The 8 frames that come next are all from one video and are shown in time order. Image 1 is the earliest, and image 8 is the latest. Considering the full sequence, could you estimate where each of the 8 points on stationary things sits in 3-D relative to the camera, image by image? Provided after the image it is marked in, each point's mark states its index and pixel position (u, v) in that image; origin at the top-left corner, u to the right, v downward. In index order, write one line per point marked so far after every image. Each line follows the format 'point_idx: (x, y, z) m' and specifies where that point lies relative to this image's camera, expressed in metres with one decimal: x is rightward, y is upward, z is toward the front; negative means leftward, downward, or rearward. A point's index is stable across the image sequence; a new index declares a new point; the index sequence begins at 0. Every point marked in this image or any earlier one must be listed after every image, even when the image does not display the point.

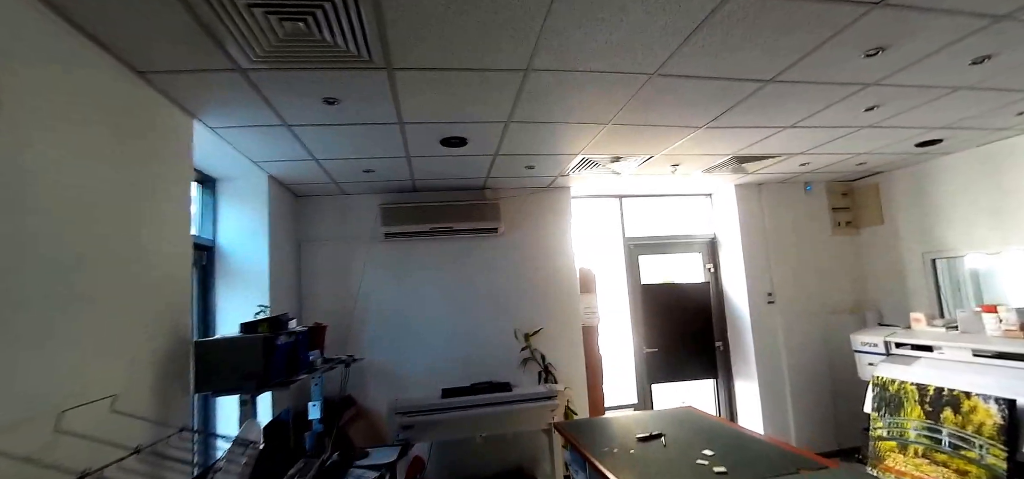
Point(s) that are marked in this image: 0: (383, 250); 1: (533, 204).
0: (-1.1, -0.1, +3.9) m
1: (+0.2, +0.3, +4.1) m
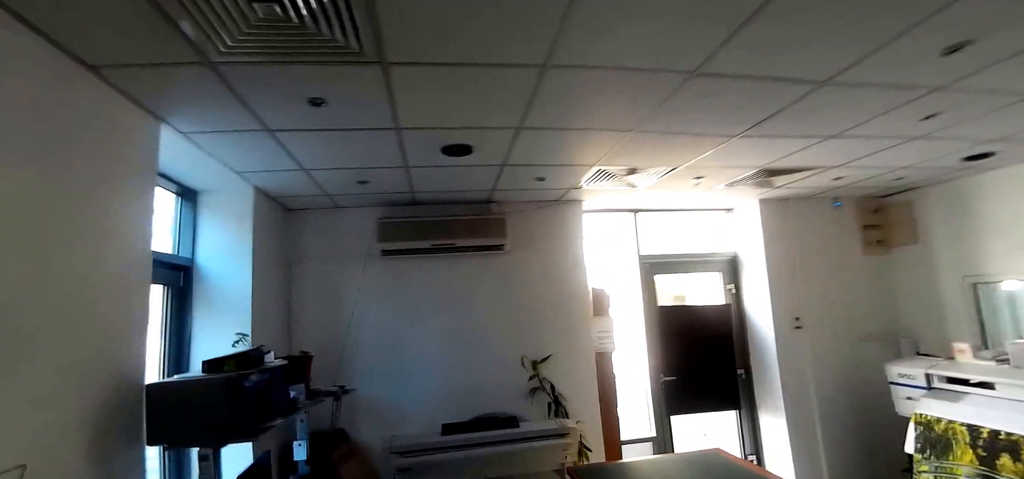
0: (-1.1, -0.2, +3.6) m
1: (+0.3, +0.2, +3.8) m
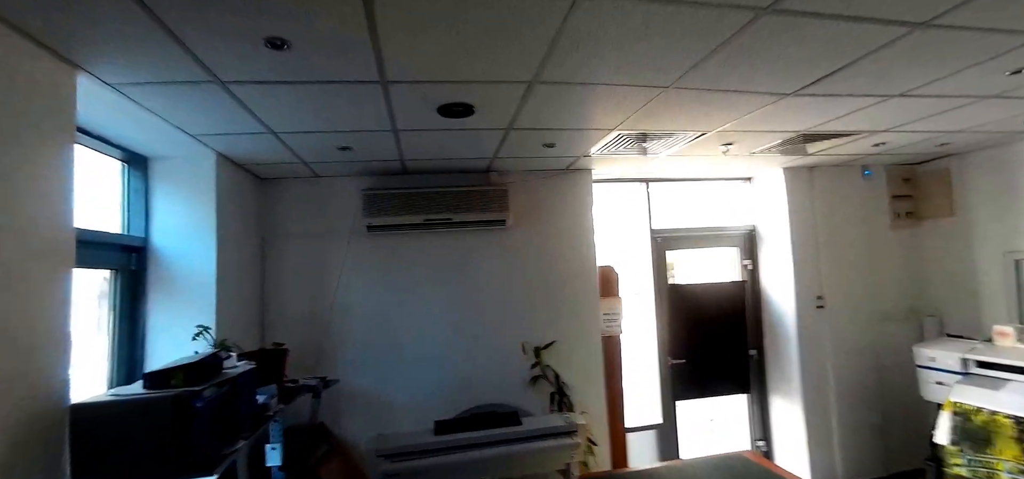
0: (-1.1, 0.0, +3.2) m
1: (+0.3, +0.4, +3.5) m
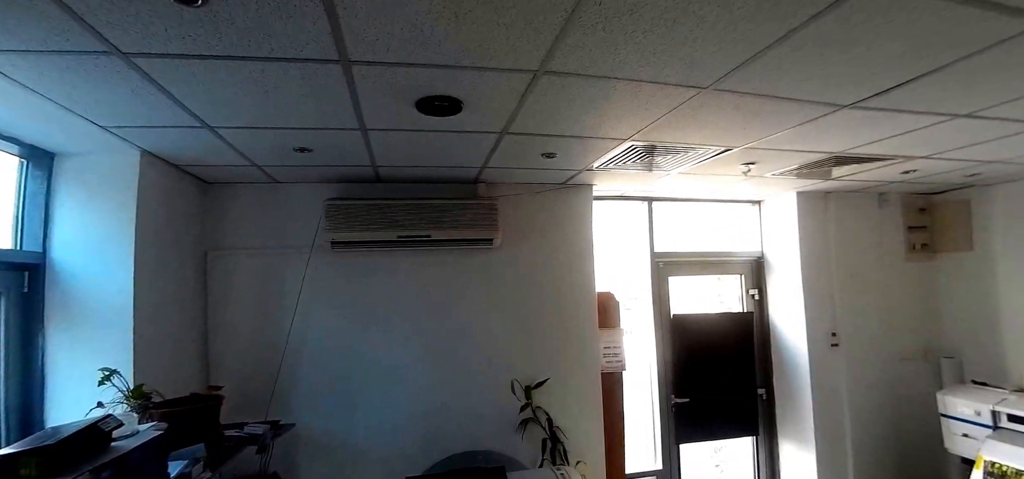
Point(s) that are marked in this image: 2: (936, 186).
0: (-1.1, -0.2, +2.8) m
1: (+0.2, +0.2, +3.1) m
2: (+3.1, +0.4, +3.2) m
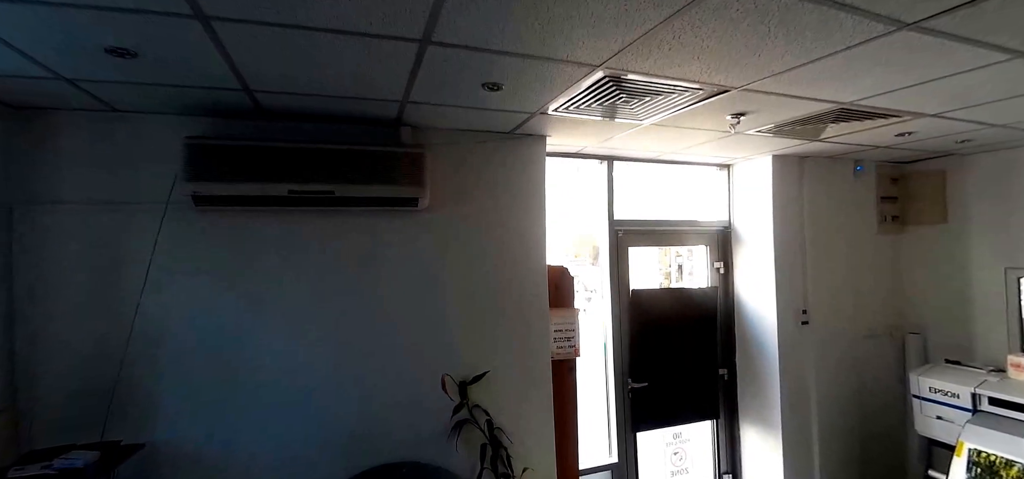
0: (-1.5, +0.1, +2.1) m
1: (-0.2, +0.4, +2.5) m
2: (+2.7, +0.6, +2.9) m
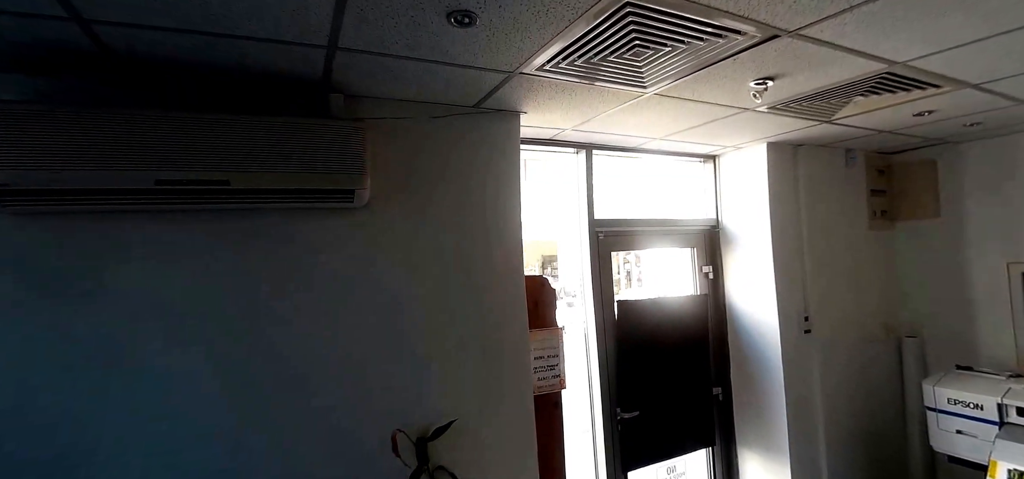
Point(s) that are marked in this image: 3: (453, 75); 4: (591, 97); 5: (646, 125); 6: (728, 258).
0: (-1.5, 0.0, +1.3) m
1: (-0.3, +0.4, +1.9) m
2: (+2.4, +0.6, +2.7) m
3: (-0.2, +0.6, +1.6) m
4: (+0.3, +0.6, +1.9) m
5: (+0.7, +0.6, +2.4) m
6: (+1.4, -0.1, +3.0) m
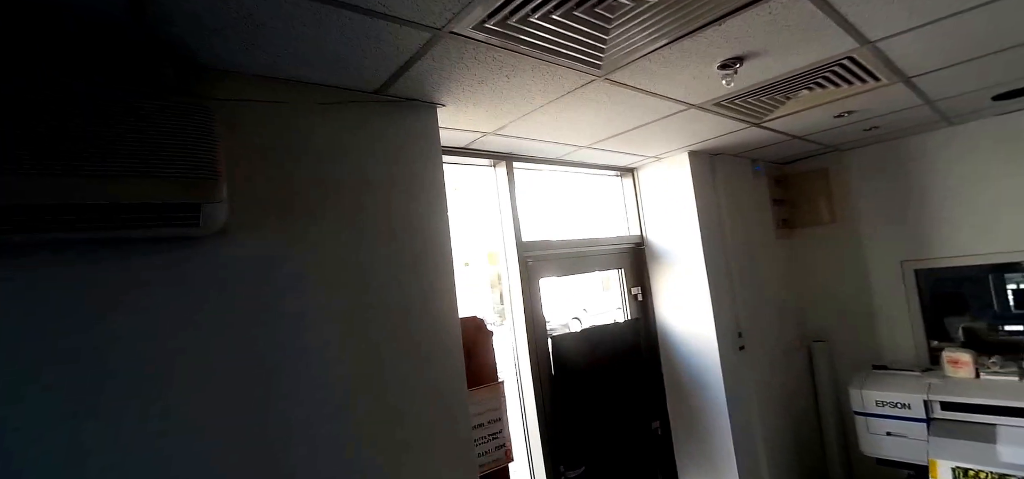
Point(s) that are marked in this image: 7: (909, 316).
0: (-1.5, -0.1, +0.4) m
1: (-0.5, +0.3, +1.3) m
2: (+1.9, +0.6, +2.8) m
3: (-0.4, +0.5, +1.1) m
4: (+0.1, +0.5, +1.5) m
5: (+0.3, +0.5, +2.1) m
6: (+0.9, -0.2, +2.8) m
7: (+2.4, -0.5, +2.7) m
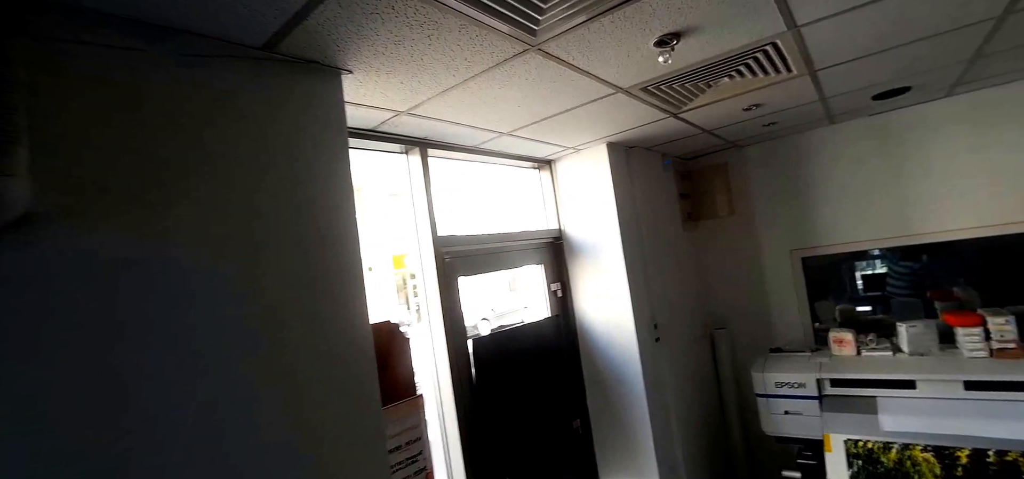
0: (-1.5, -0.1, -0.1) m
1: (-0.7, +0.3, +1.0) m
2: (+1.3, +0.6, +3.0) m
3: (-0.5, +0.5, +0.8) m
4: (-0.2, +0.6, +1.3) m
5: (0.0, +0.5, +1.9) m
6: (+0.4, -0.2, +2.7) m
7: (+1.9, -0.4, +3.0) m
